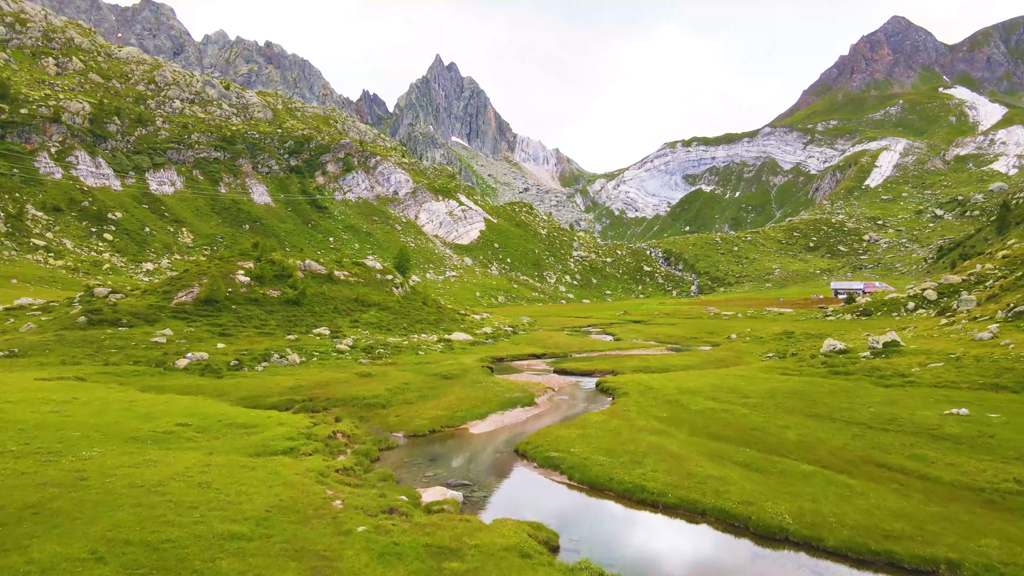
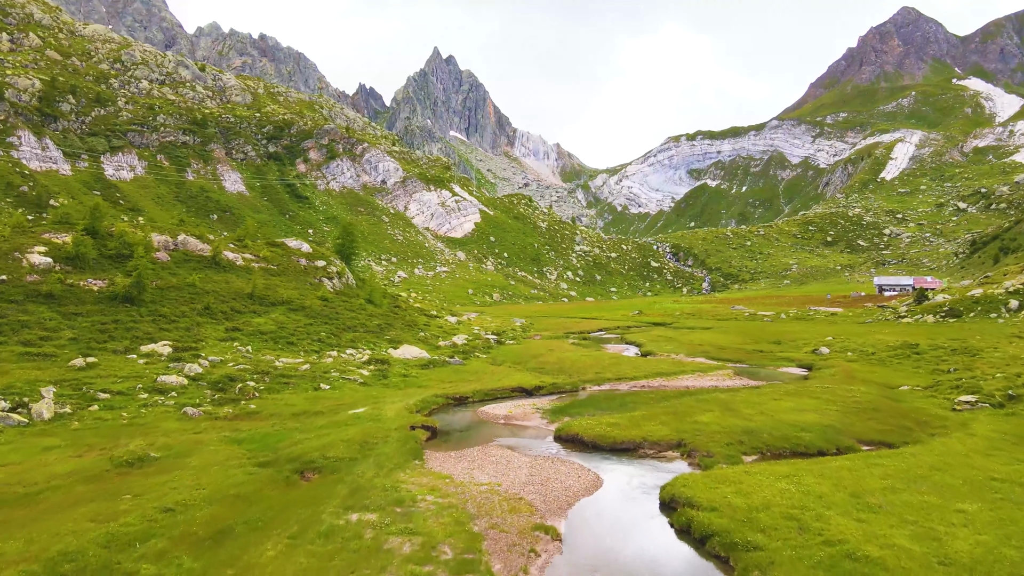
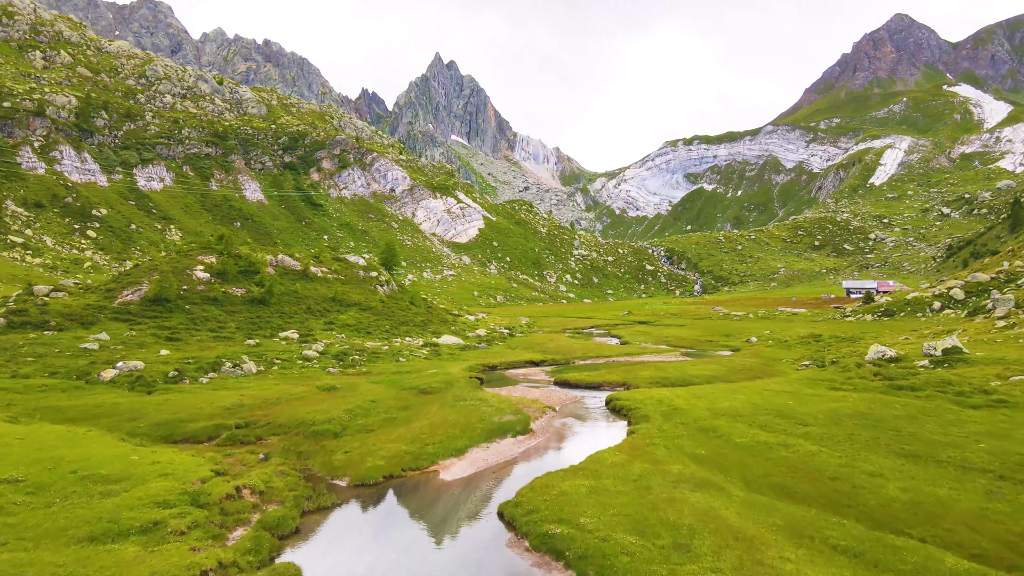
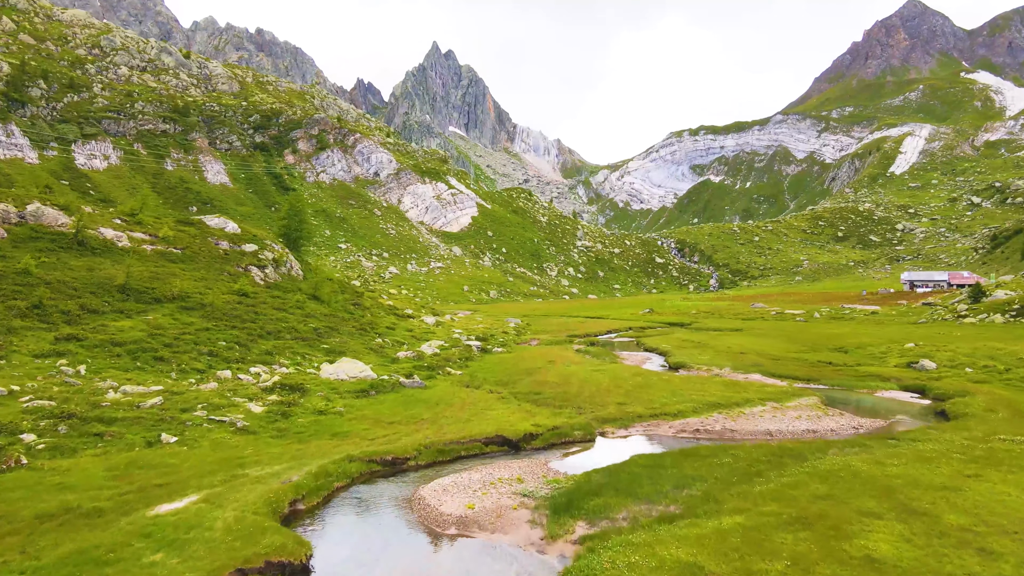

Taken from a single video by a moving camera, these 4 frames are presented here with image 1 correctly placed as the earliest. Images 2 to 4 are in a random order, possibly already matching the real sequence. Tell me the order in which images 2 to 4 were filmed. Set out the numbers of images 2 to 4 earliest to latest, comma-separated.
3, 2, 4
